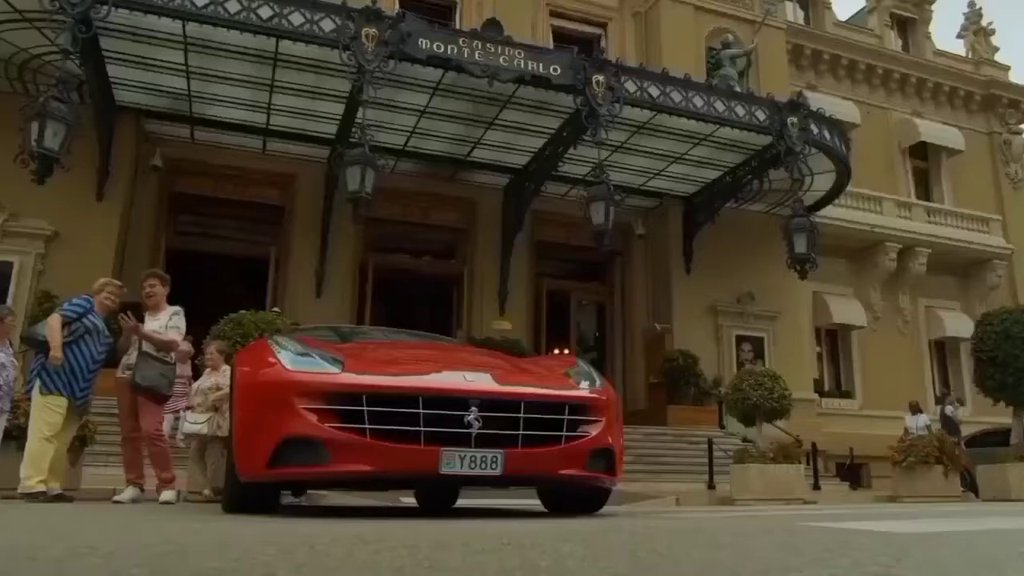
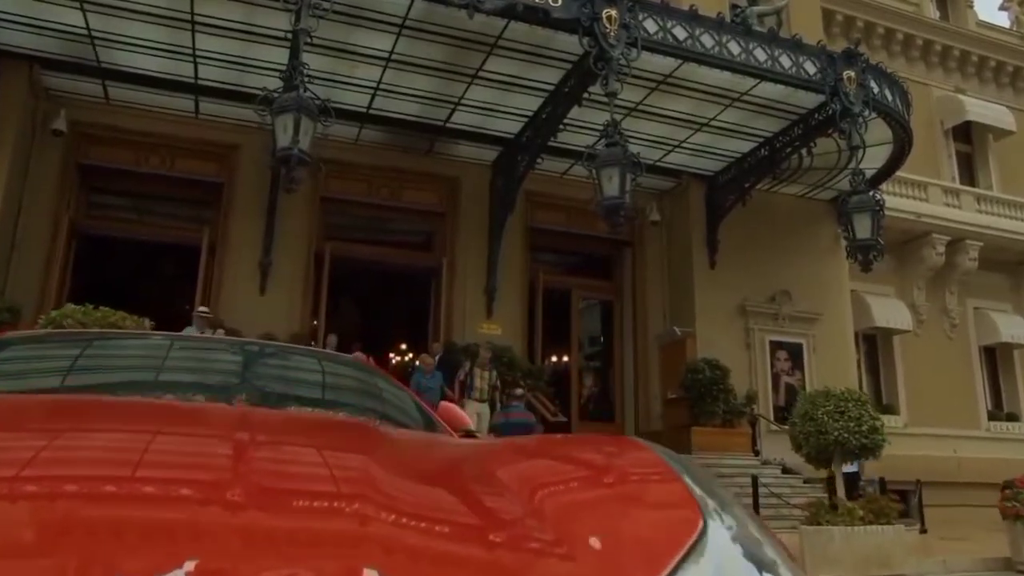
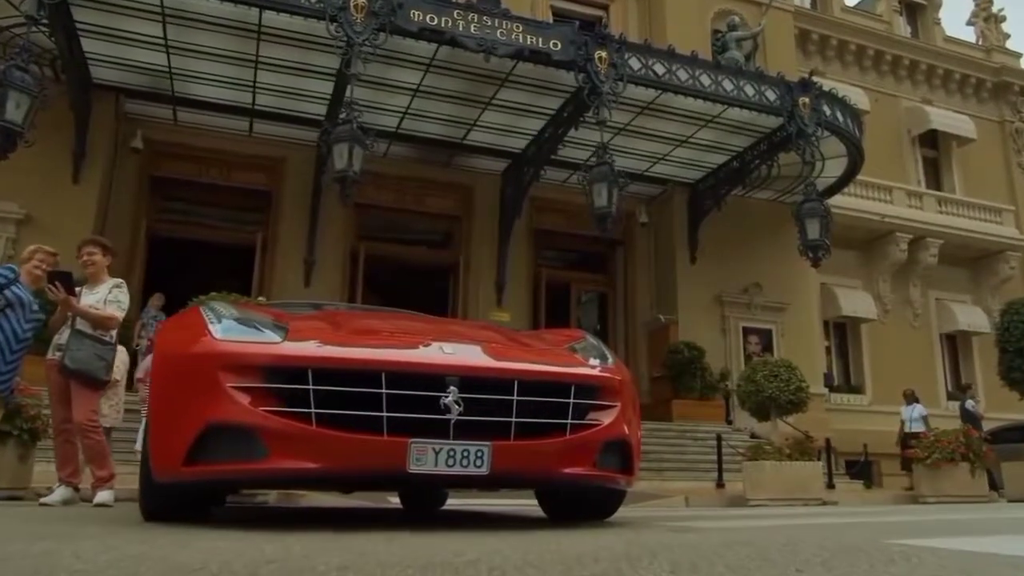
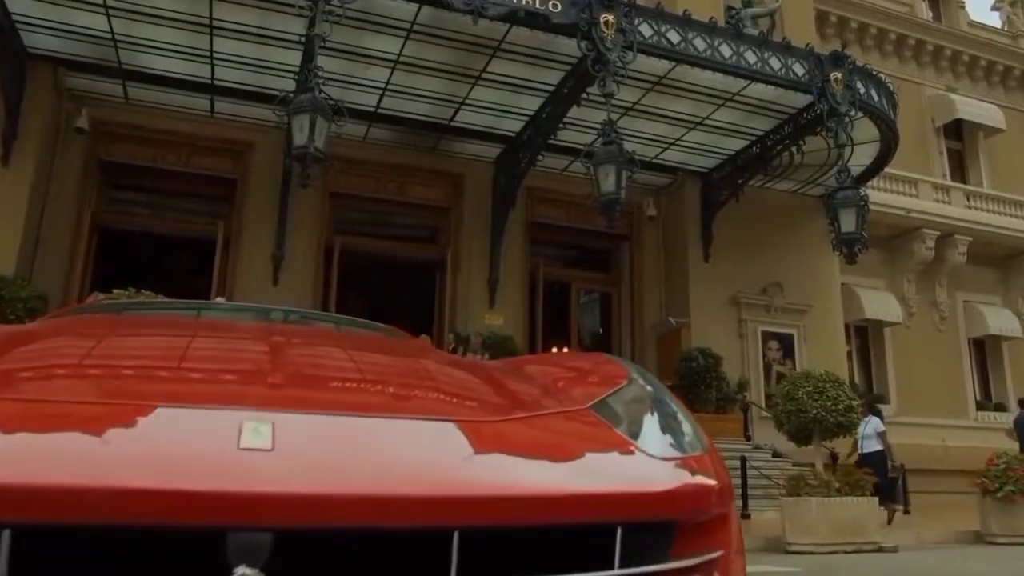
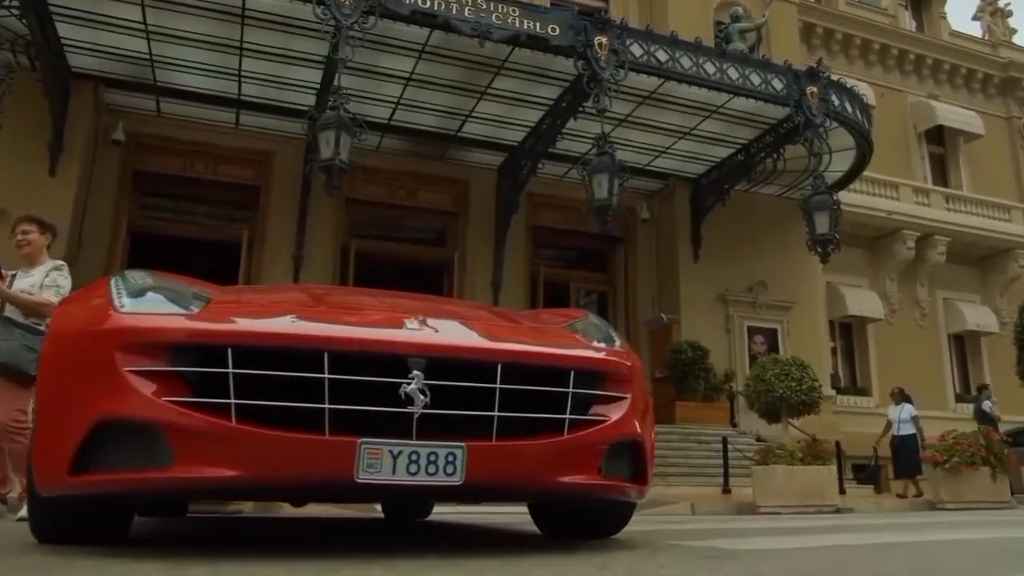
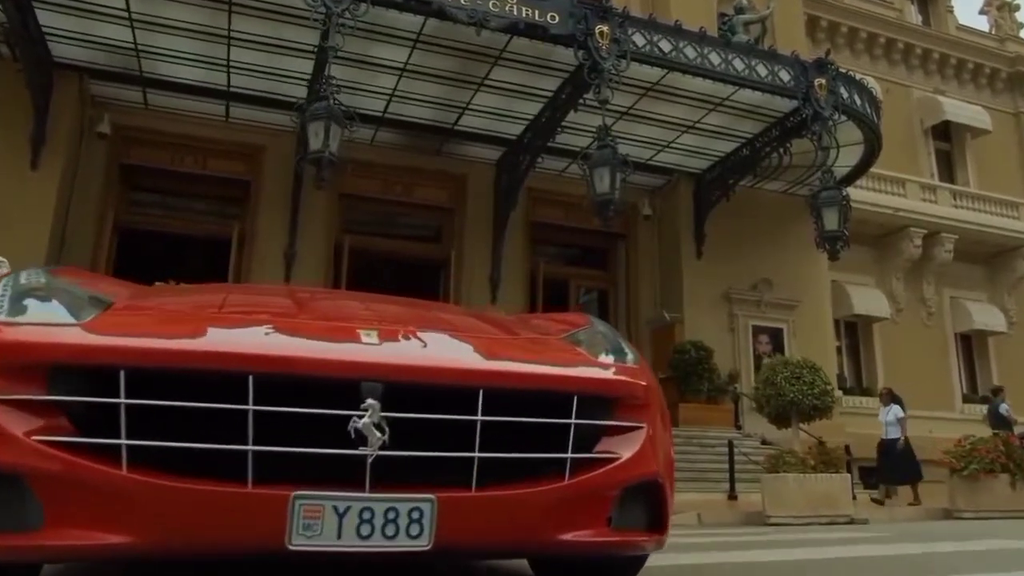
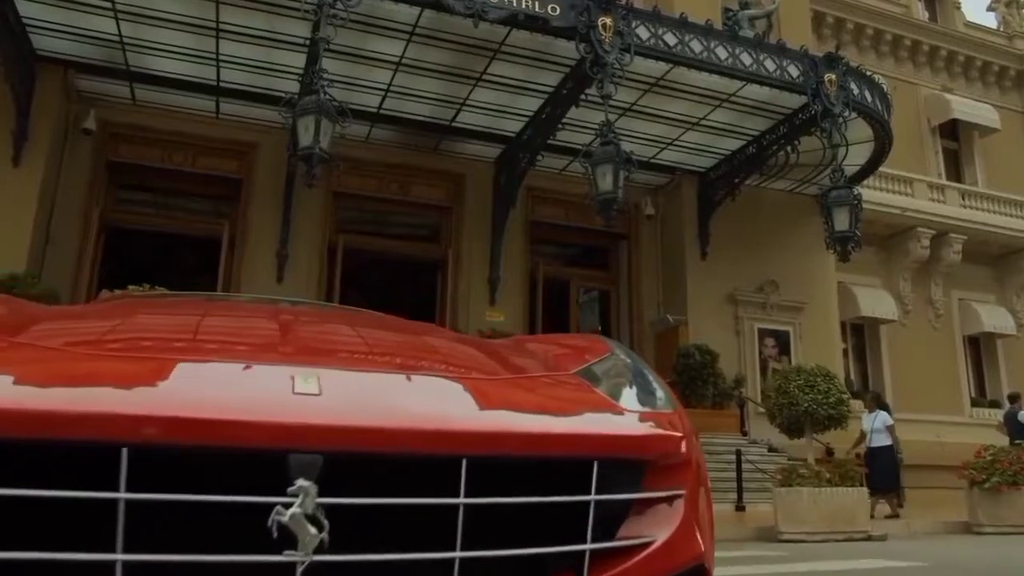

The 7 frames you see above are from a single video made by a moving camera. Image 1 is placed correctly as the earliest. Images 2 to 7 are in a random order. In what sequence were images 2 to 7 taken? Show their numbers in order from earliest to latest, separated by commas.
3, 5, 6, 7, 4, 2
